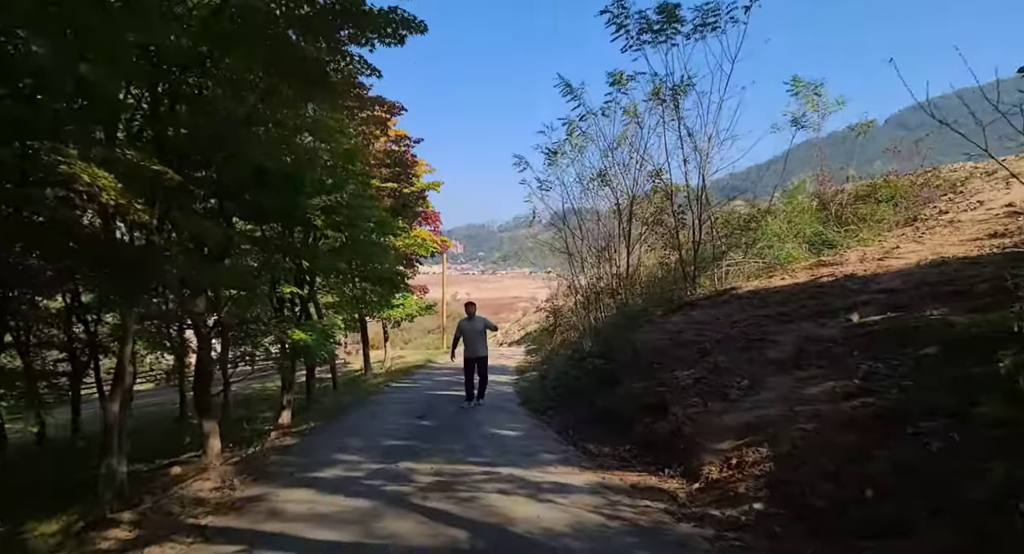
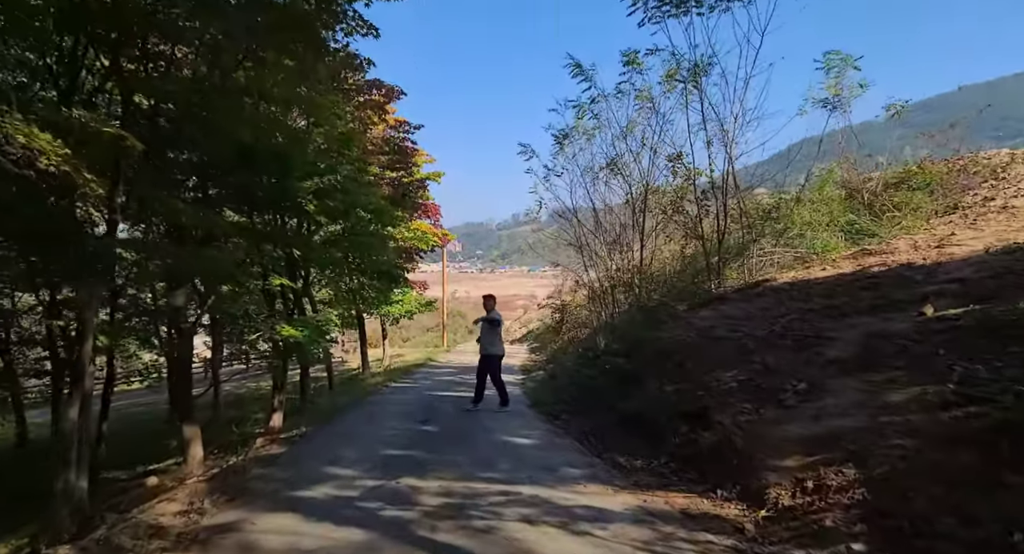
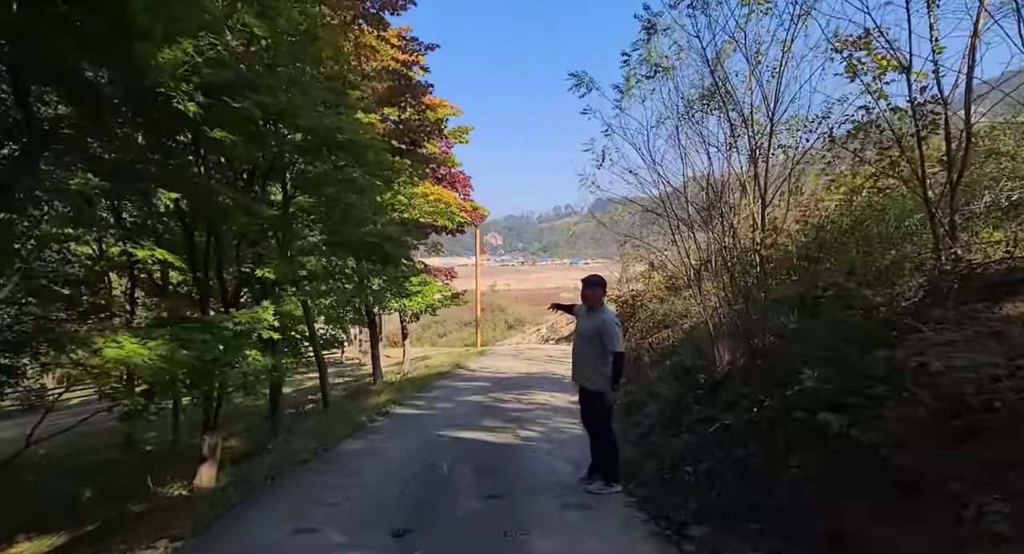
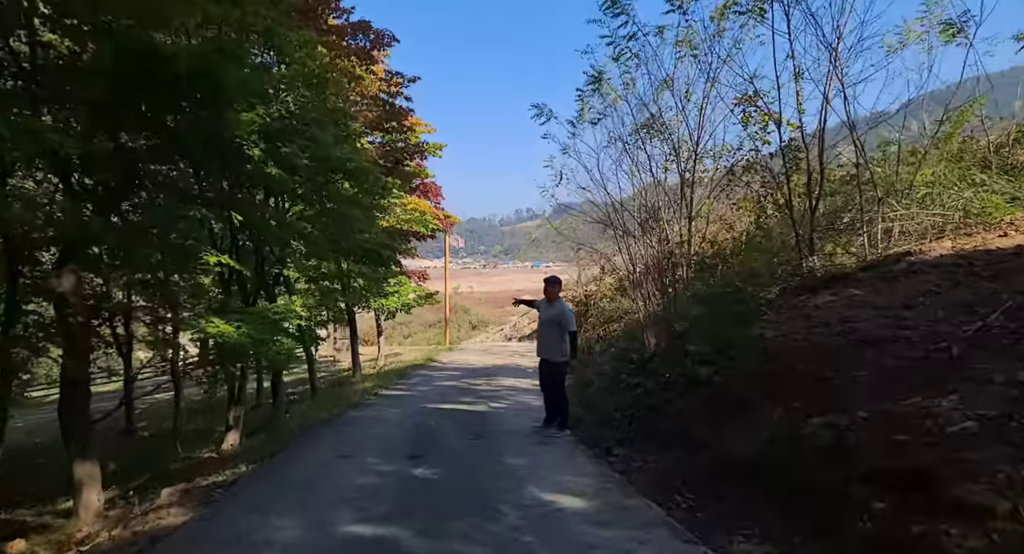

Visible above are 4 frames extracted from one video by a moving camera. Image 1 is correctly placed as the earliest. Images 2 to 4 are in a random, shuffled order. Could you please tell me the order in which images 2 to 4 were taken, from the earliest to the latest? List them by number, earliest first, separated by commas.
2, 4, 3
